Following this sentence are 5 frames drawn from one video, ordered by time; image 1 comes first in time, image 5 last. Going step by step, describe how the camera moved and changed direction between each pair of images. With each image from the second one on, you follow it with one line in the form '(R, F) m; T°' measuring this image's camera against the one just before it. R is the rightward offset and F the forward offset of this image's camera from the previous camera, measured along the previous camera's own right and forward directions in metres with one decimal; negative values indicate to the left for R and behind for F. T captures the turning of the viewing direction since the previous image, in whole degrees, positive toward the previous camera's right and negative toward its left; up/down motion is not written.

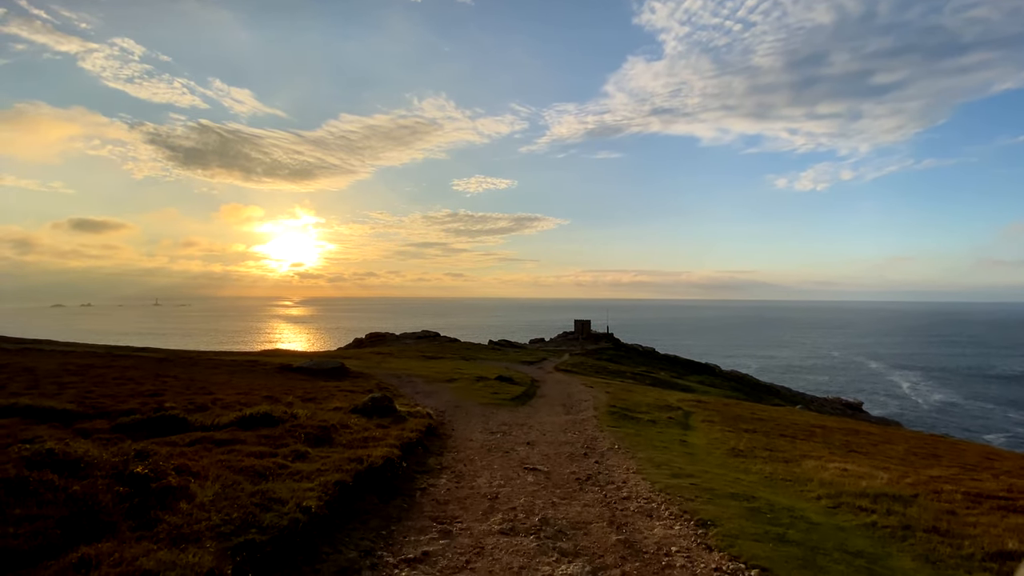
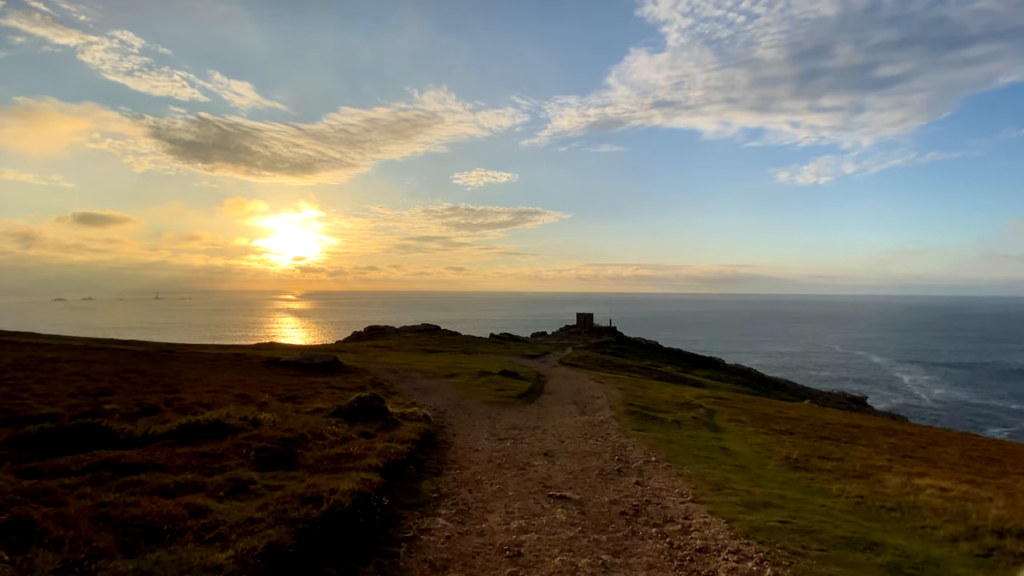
(-0.7, +6.3) m; 0°
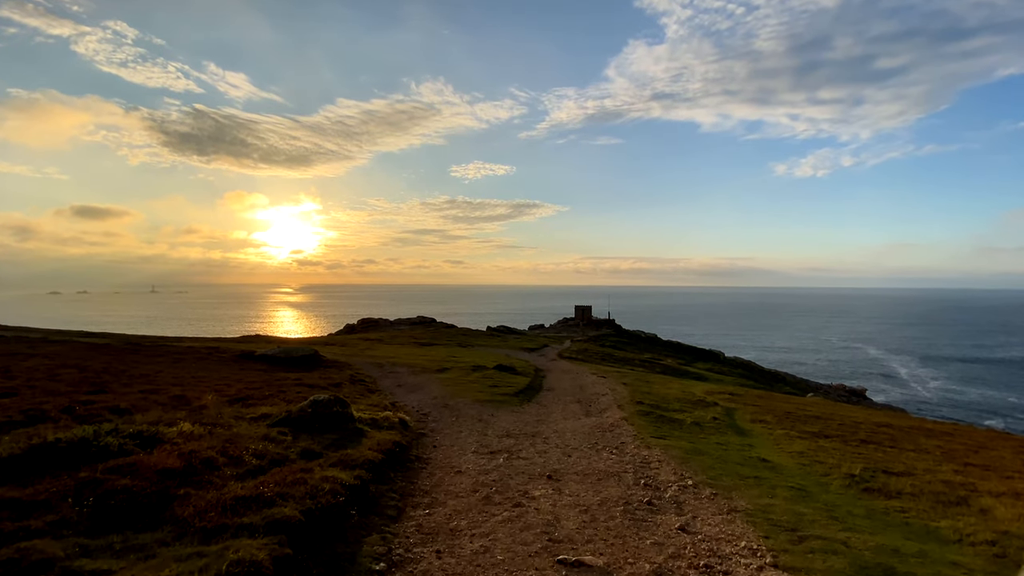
(+0.2, +6.8) m; 0°
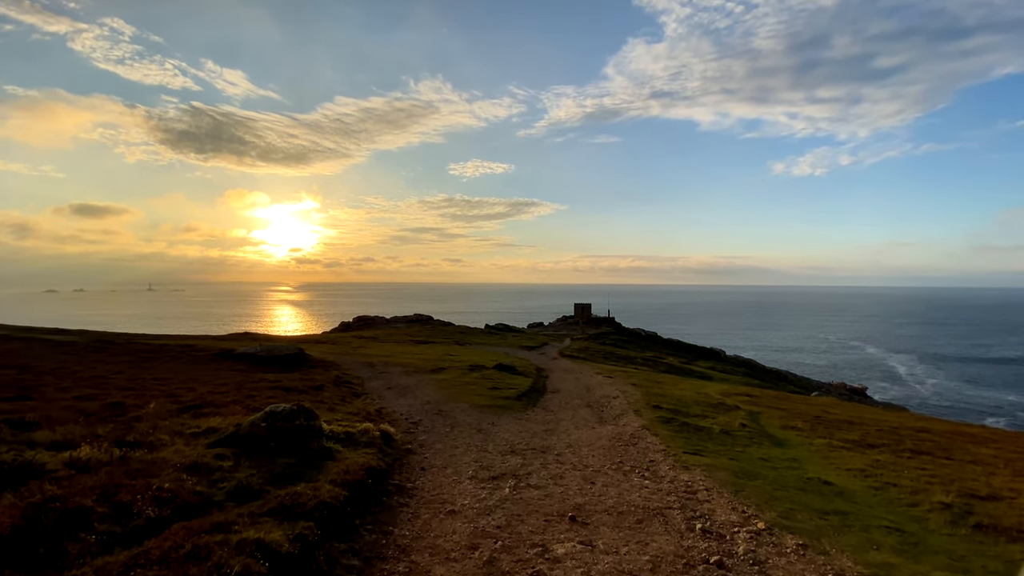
(-0.4, +5.5) m; 0°
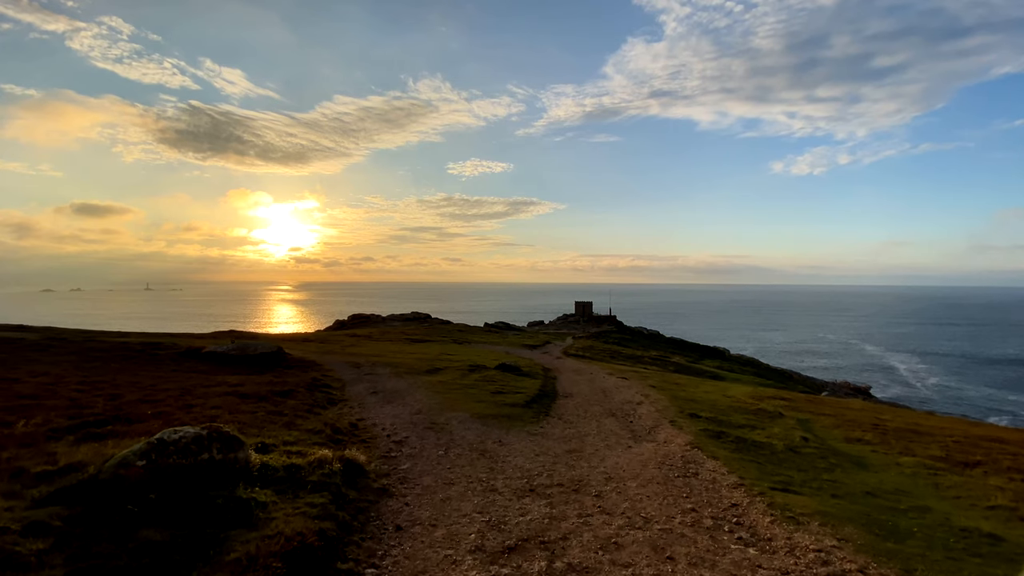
(-0.7, +7.9) m; 0°
